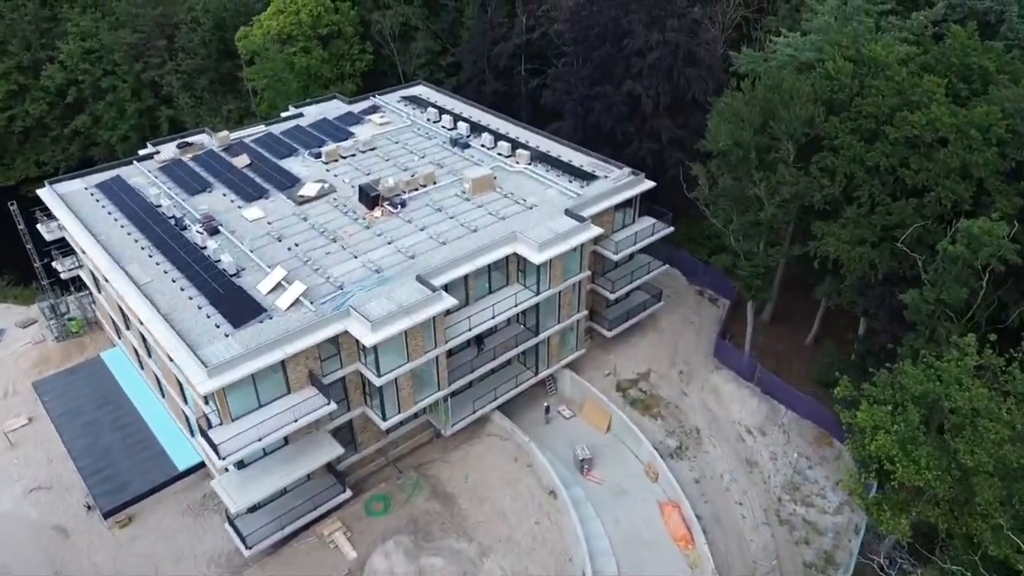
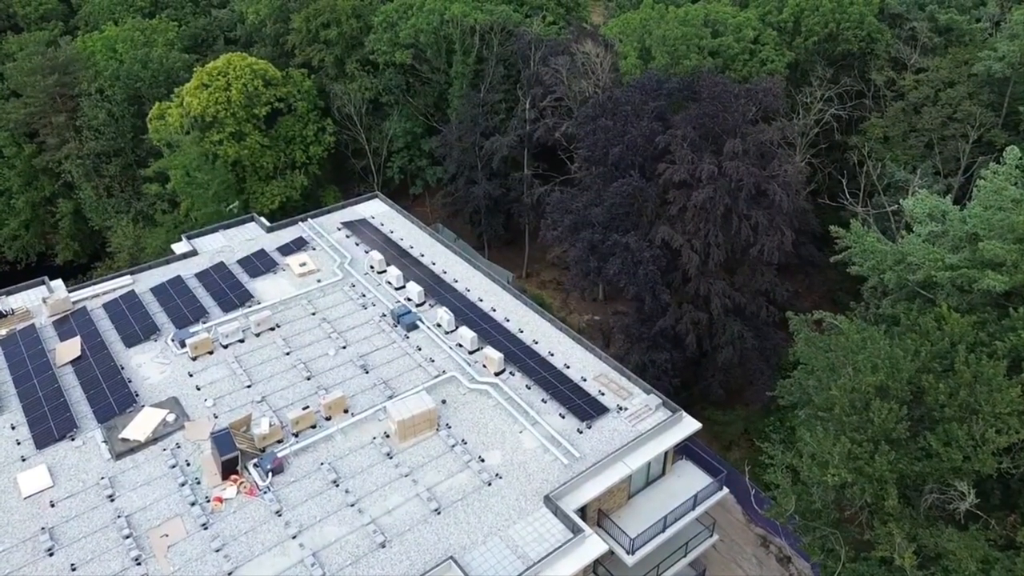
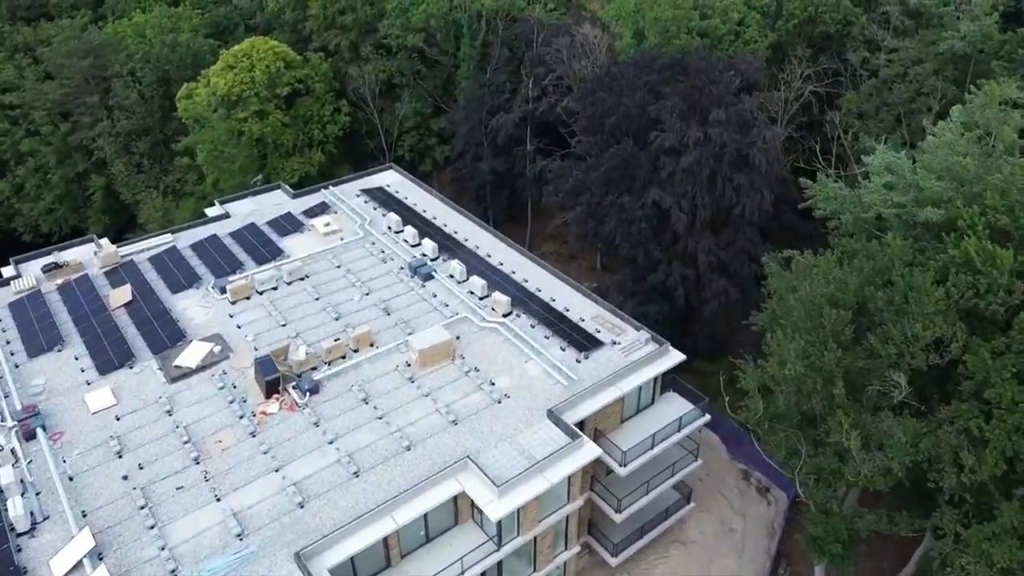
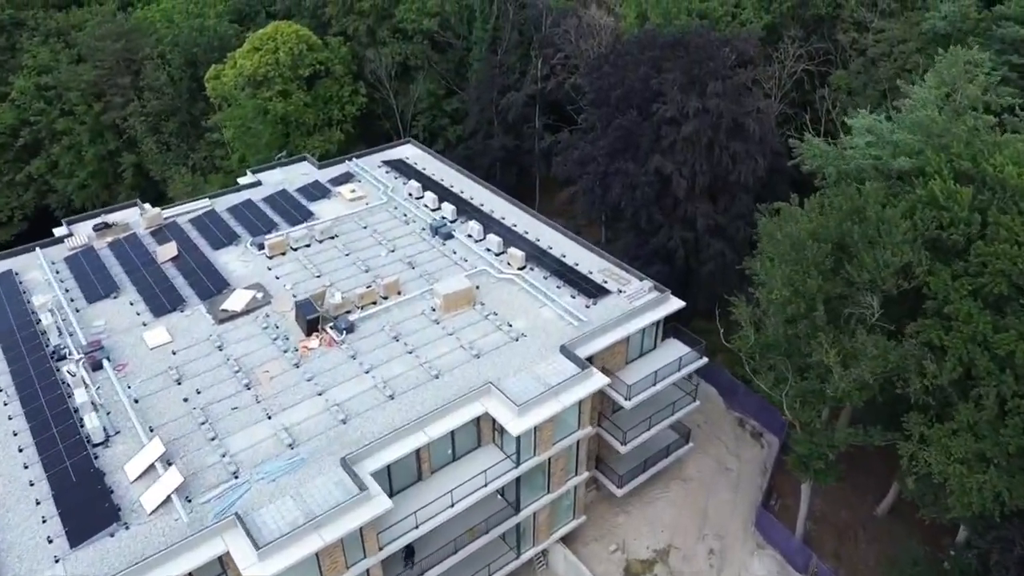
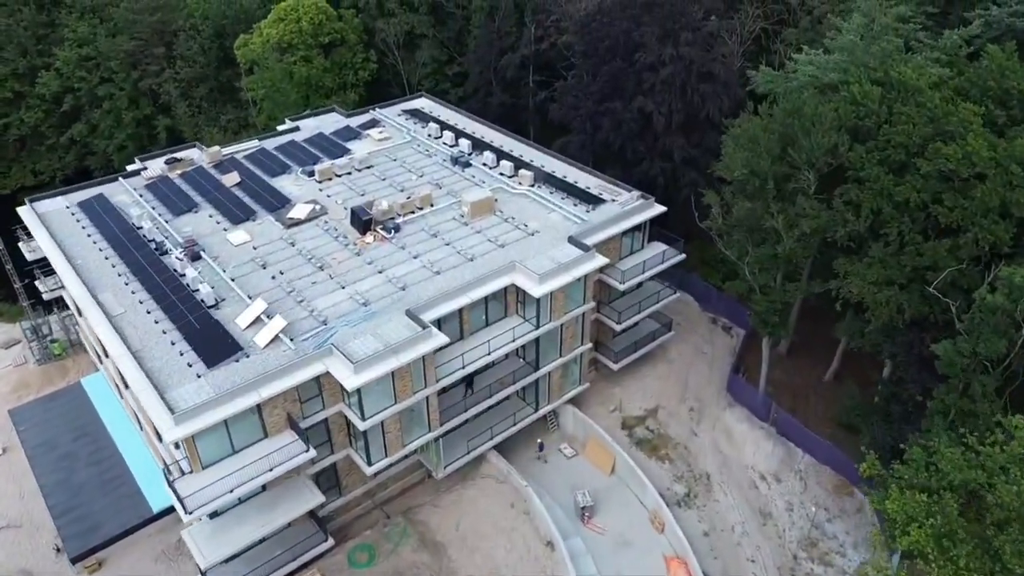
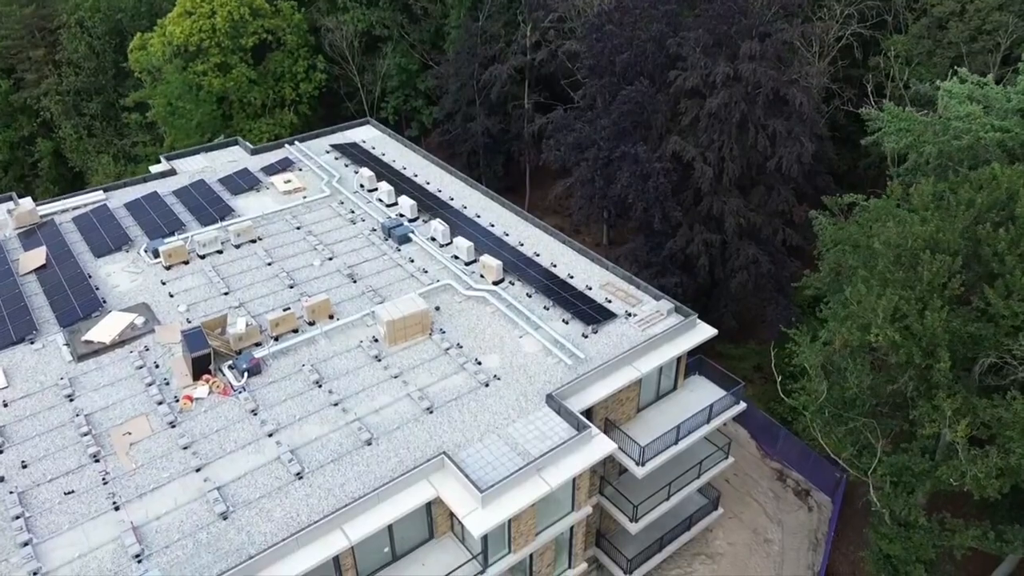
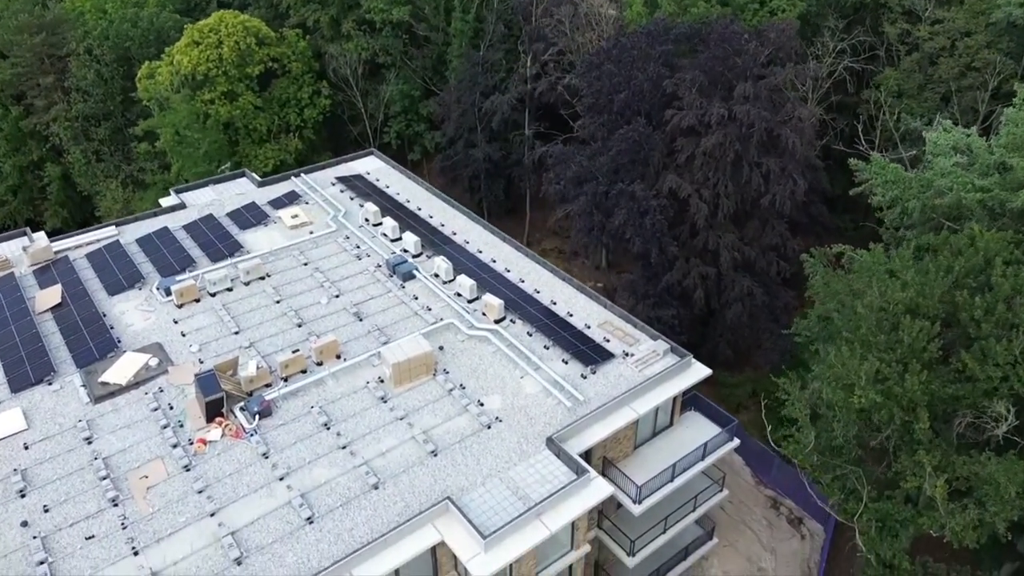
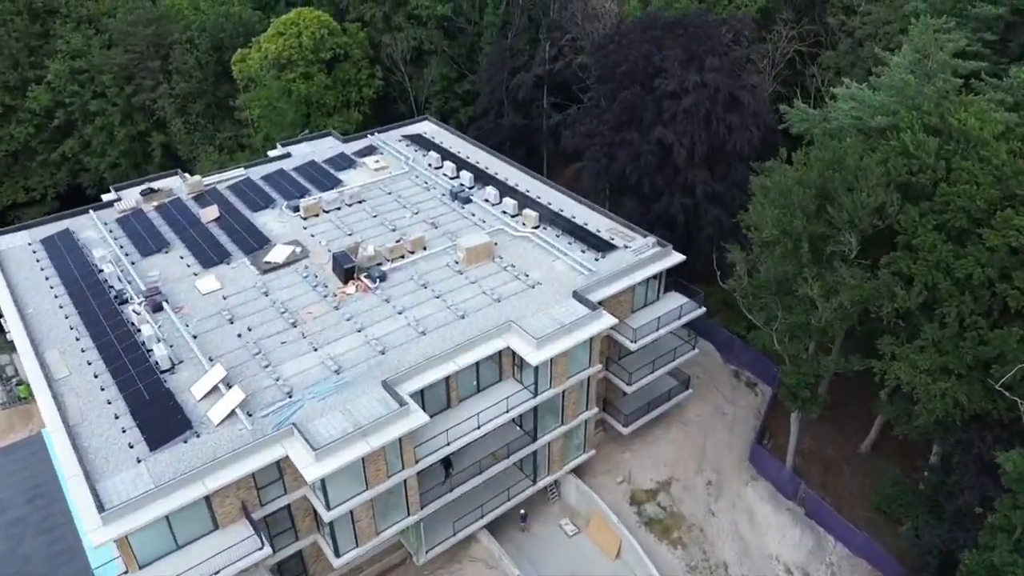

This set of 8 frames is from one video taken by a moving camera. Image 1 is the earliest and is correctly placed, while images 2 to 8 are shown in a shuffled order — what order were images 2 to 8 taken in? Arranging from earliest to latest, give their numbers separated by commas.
5, 8, 4, 3, 2, 7, 6
